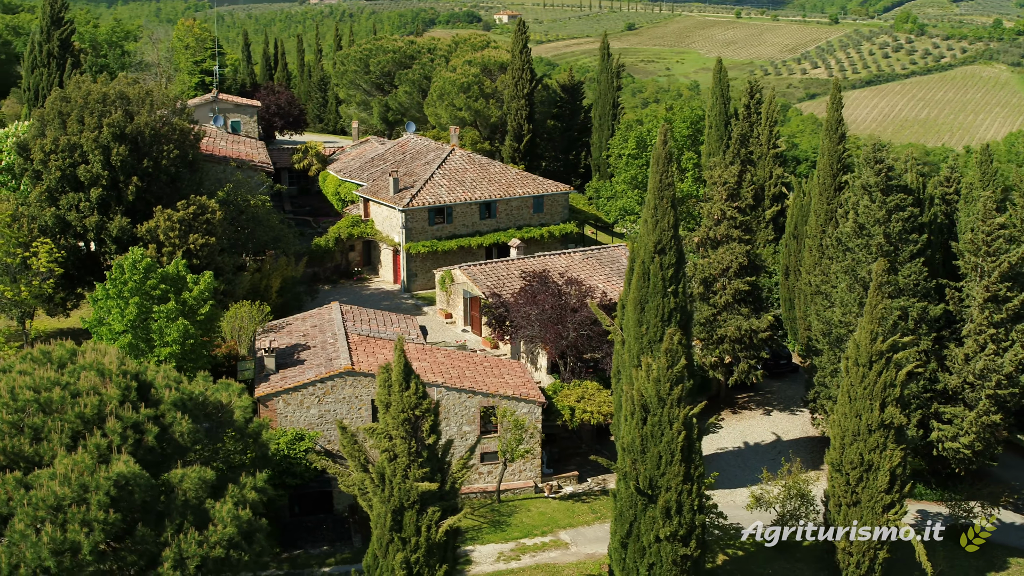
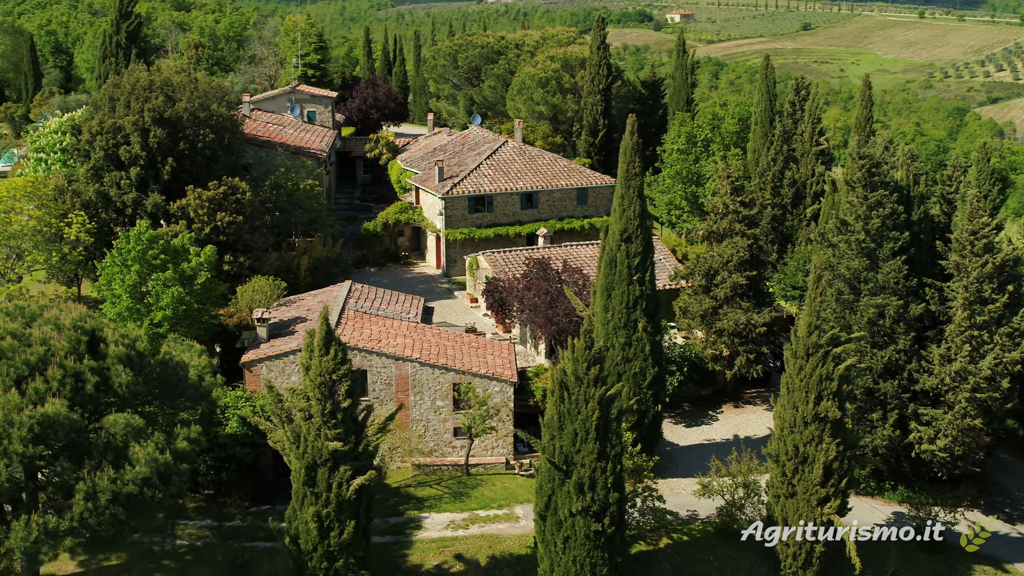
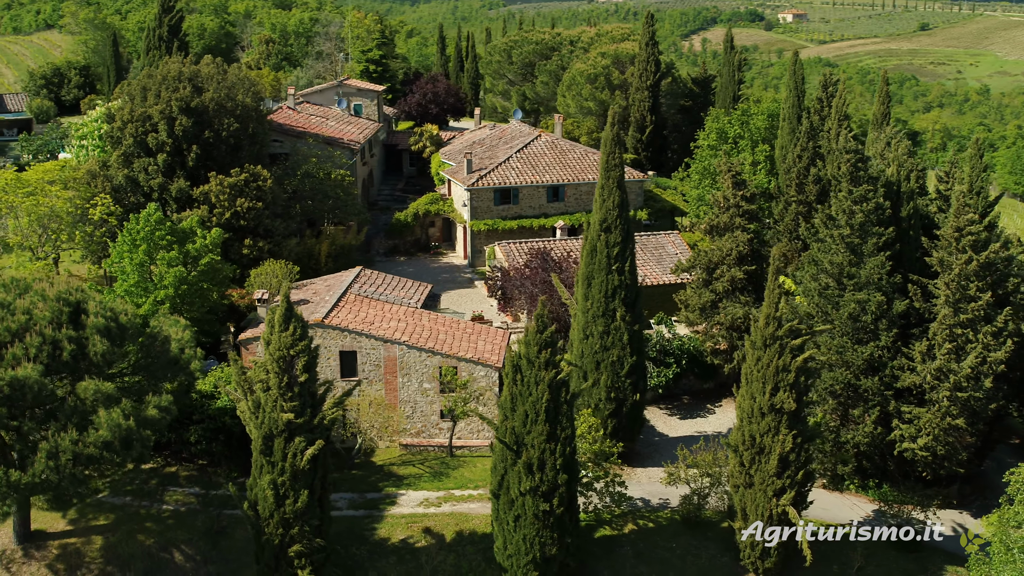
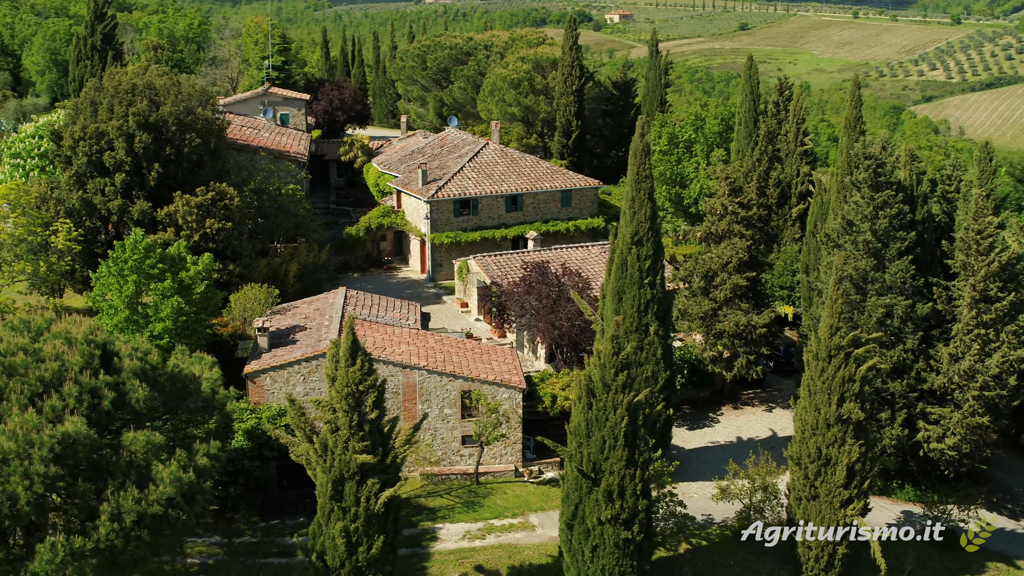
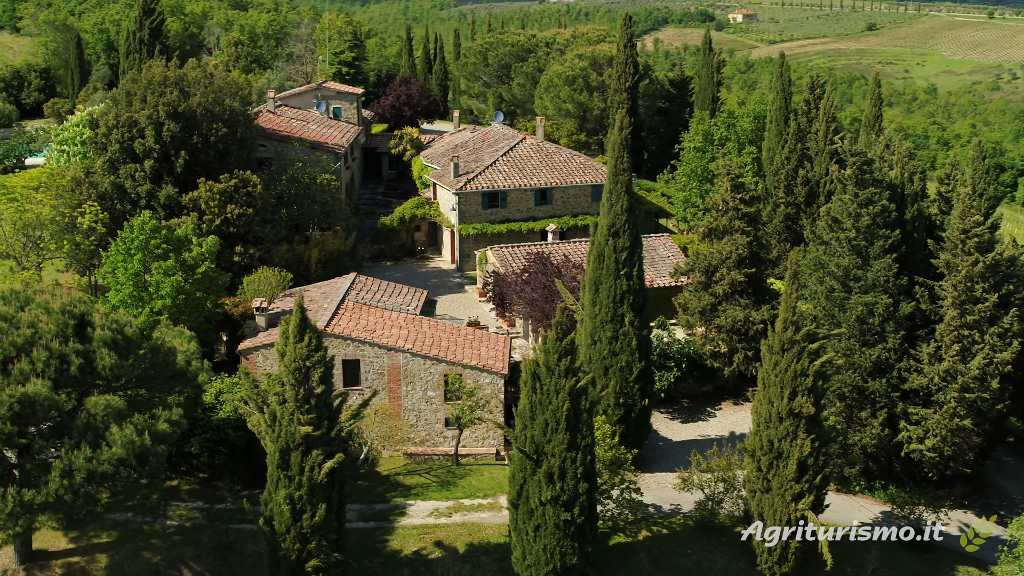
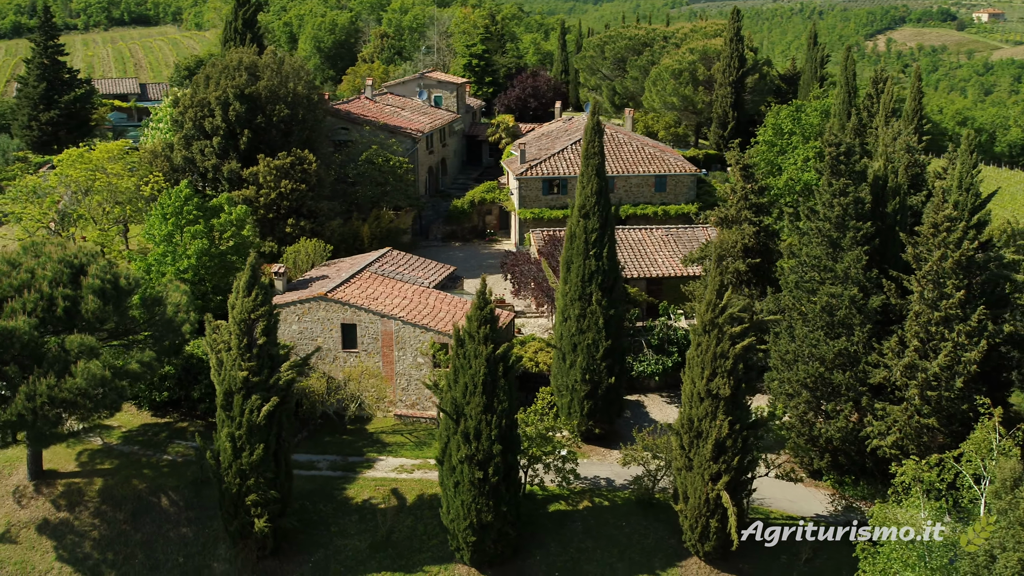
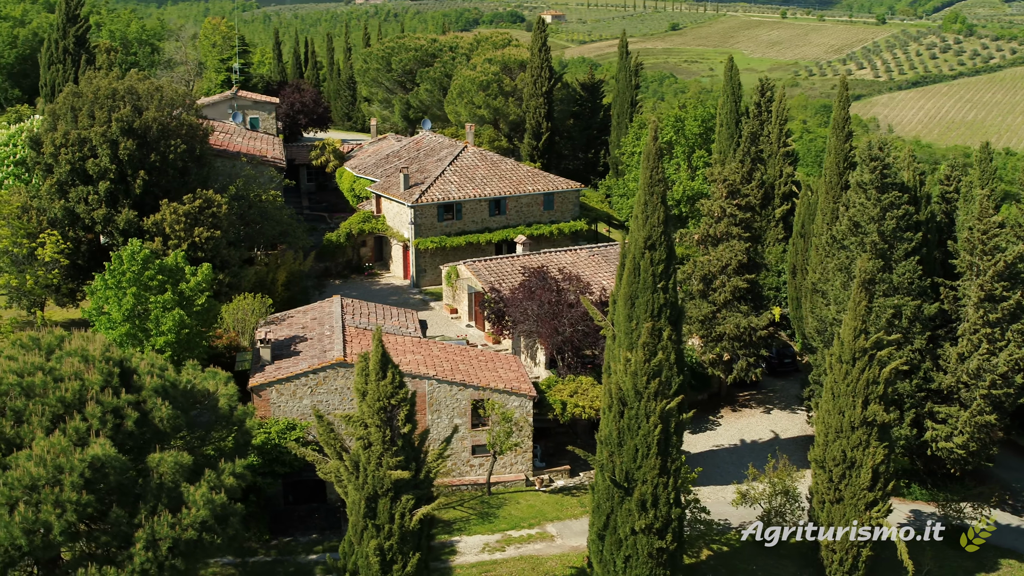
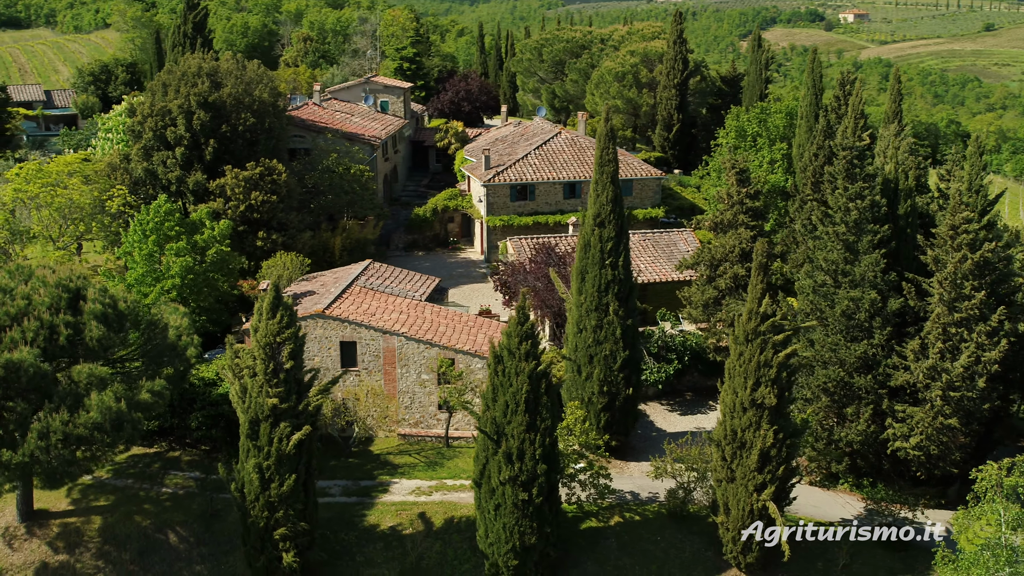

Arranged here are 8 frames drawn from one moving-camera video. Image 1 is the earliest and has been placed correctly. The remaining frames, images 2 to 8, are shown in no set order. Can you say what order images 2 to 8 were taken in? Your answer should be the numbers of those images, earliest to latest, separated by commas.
7, 4, 2, 5, 3, 8, 6
